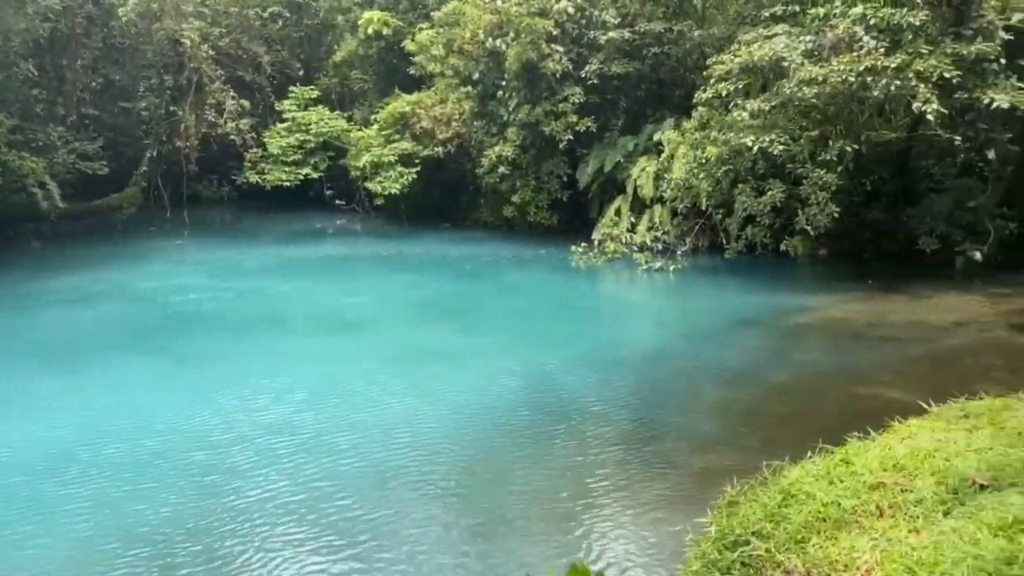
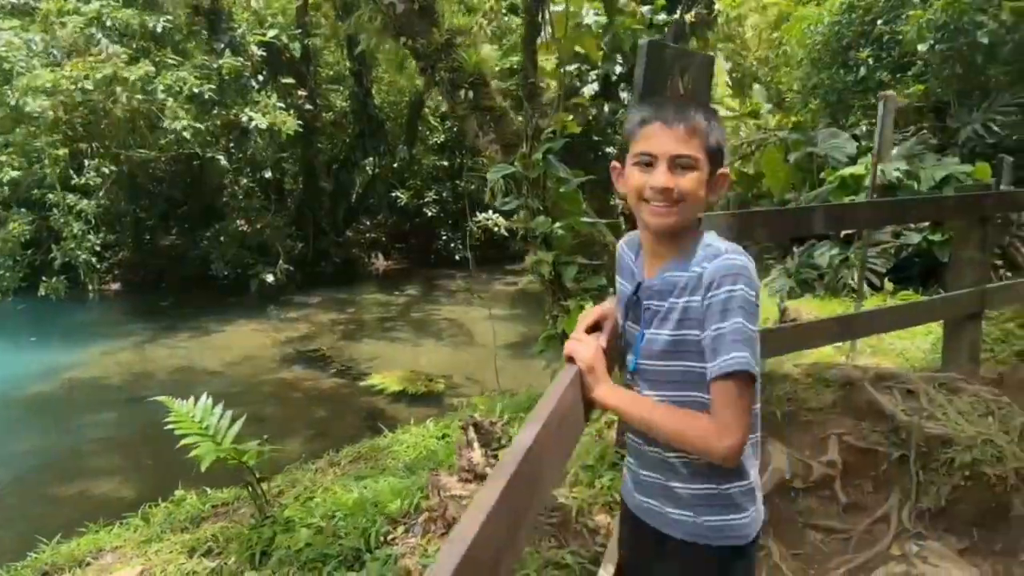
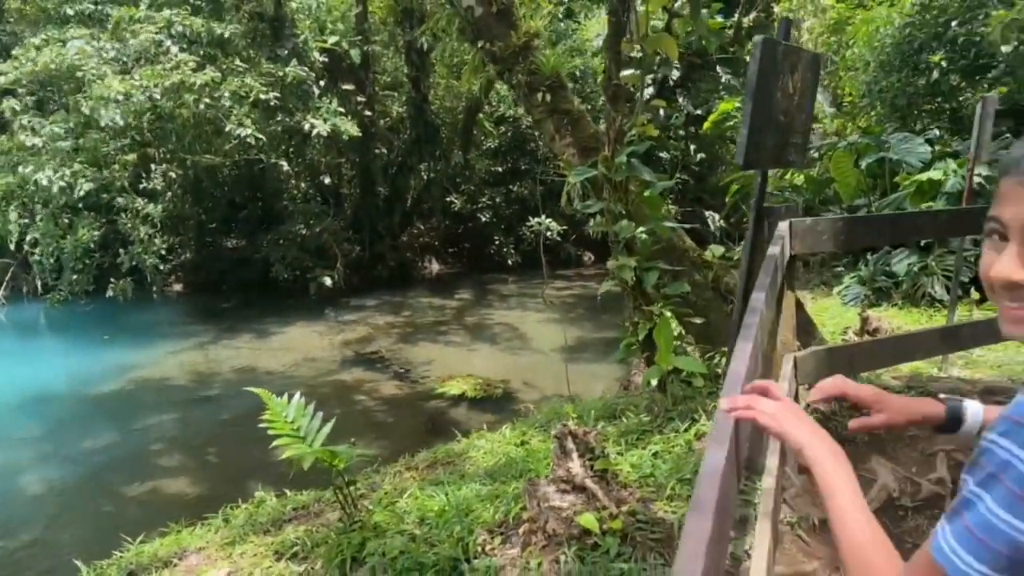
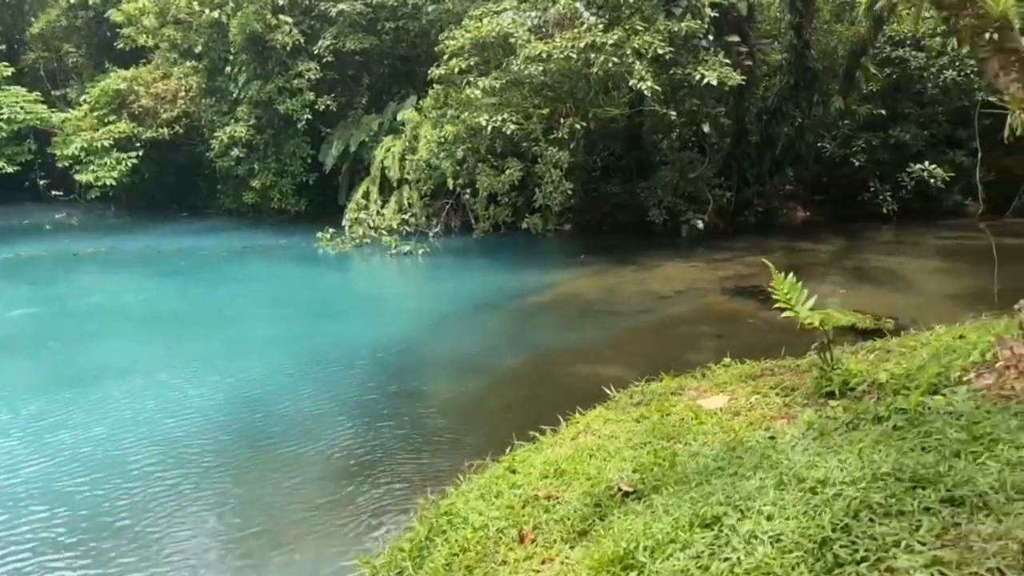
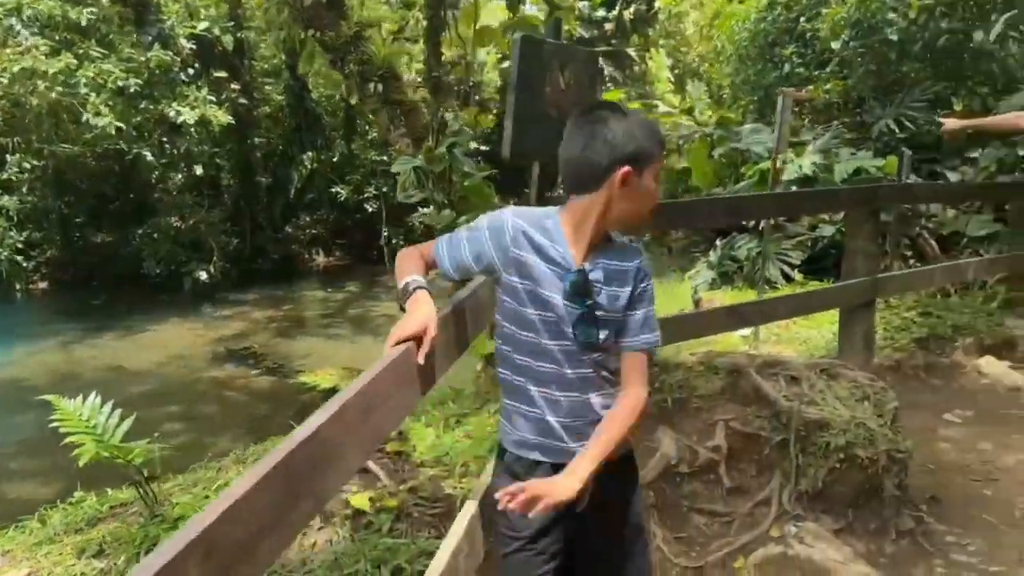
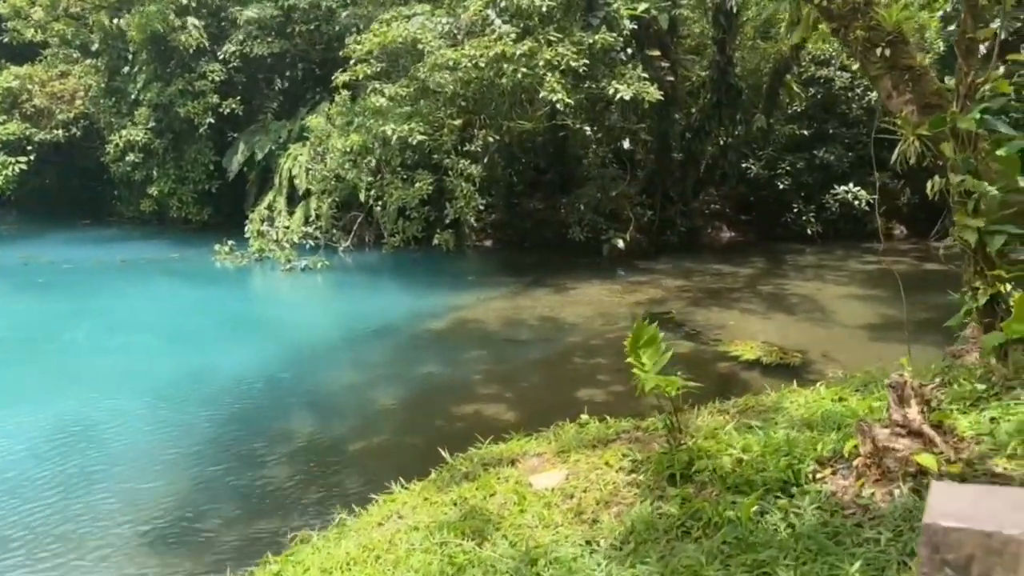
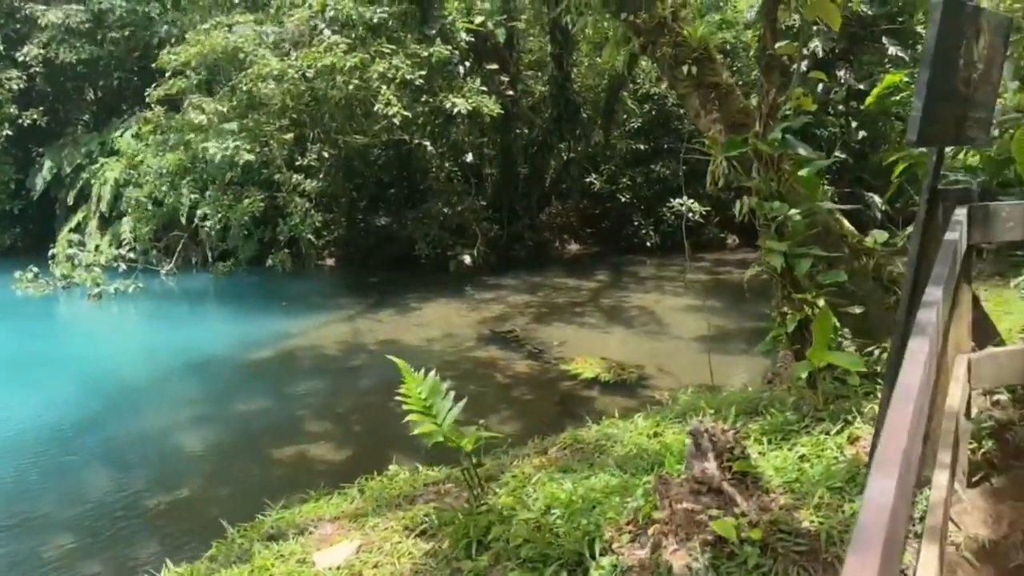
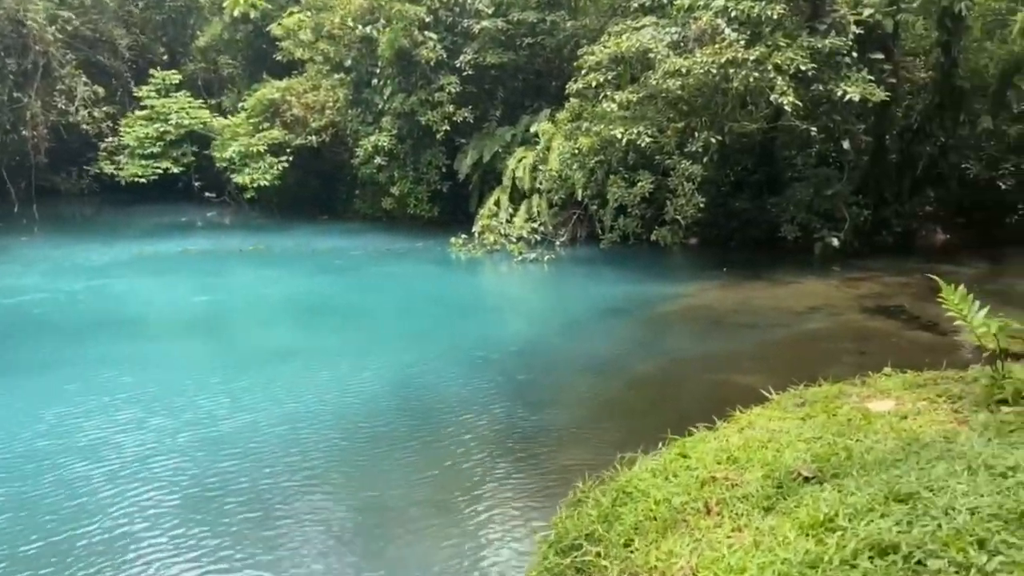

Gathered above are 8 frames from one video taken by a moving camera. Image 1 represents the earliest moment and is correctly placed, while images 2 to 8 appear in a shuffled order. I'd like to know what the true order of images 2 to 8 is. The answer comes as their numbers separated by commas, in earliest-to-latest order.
8, 4, 6, 7, 3, 2, 5
